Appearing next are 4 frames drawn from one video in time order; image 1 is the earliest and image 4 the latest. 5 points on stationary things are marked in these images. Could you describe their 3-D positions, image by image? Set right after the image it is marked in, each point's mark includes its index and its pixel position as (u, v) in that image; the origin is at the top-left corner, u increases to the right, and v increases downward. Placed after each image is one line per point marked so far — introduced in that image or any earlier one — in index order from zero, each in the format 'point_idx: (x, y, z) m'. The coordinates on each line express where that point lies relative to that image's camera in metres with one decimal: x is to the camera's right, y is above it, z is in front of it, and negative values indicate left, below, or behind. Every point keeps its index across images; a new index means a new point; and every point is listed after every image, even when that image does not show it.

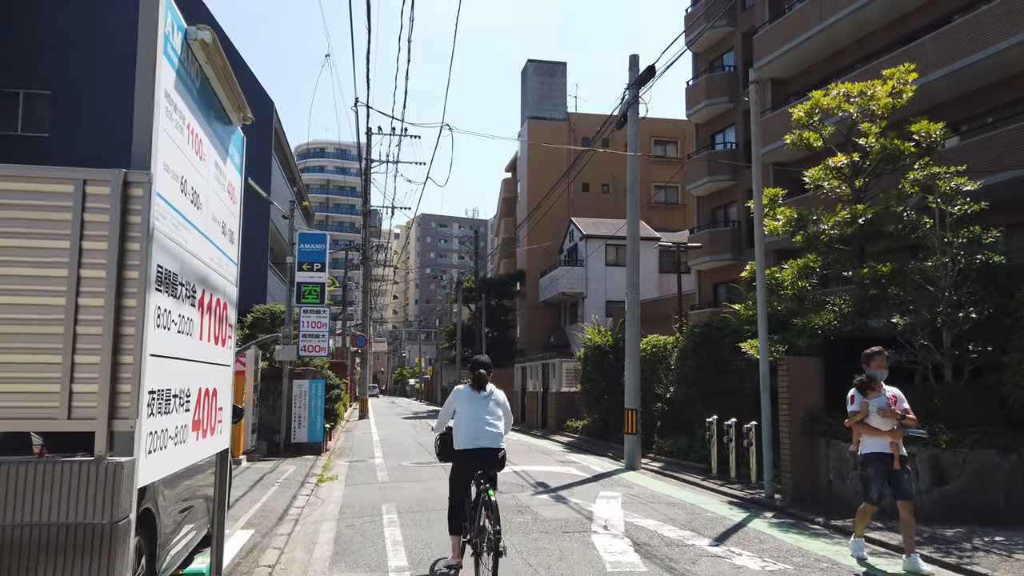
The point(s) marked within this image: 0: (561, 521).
0: (+0.6, -2.6, +8.4) m
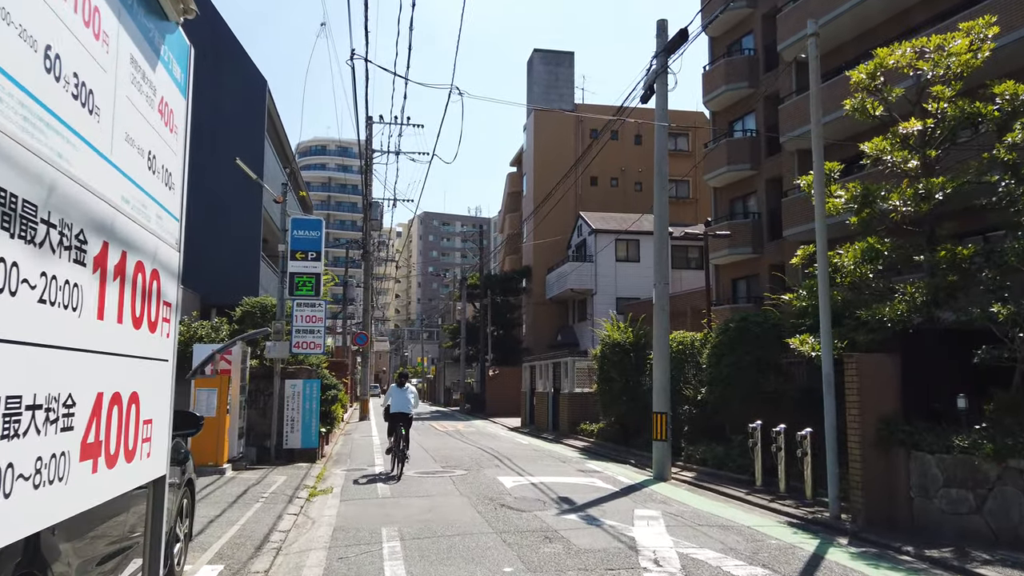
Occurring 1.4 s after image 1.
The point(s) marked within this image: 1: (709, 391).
0: (+0.8, -2.5, +6.9) m
1: (+3.7, -1.9, +13.8) m
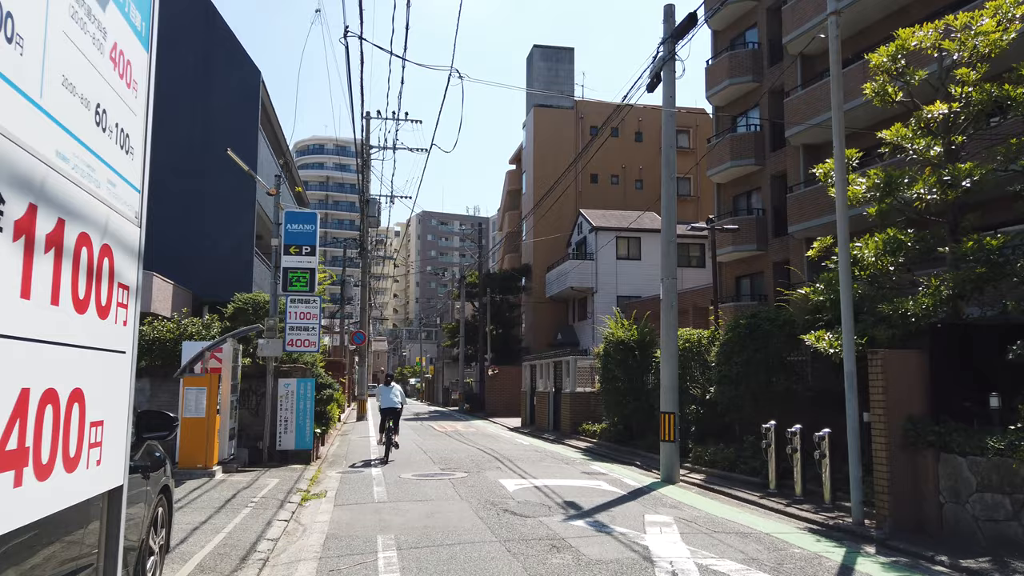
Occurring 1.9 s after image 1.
0: (+0.9, -2.4, +6.4) m
1: (+3.7, -1.9, +13.3) m
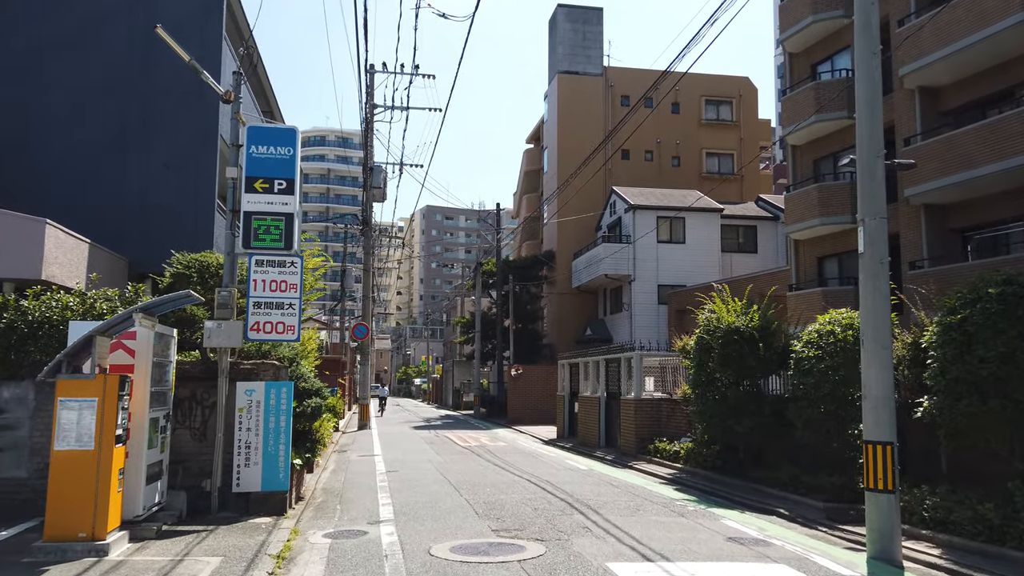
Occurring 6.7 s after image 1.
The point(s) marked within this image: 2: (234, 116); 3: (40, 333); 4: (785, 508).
0: (+1.9, -1.8, +1.3) m
1: (+4.8, -1.3, +8.2) m
2: (-3.7, +2.3, +10.0) m
3: (-5.9, -0.6, +9.2) m
4: (+3.6, -2.9, +9.8) m
